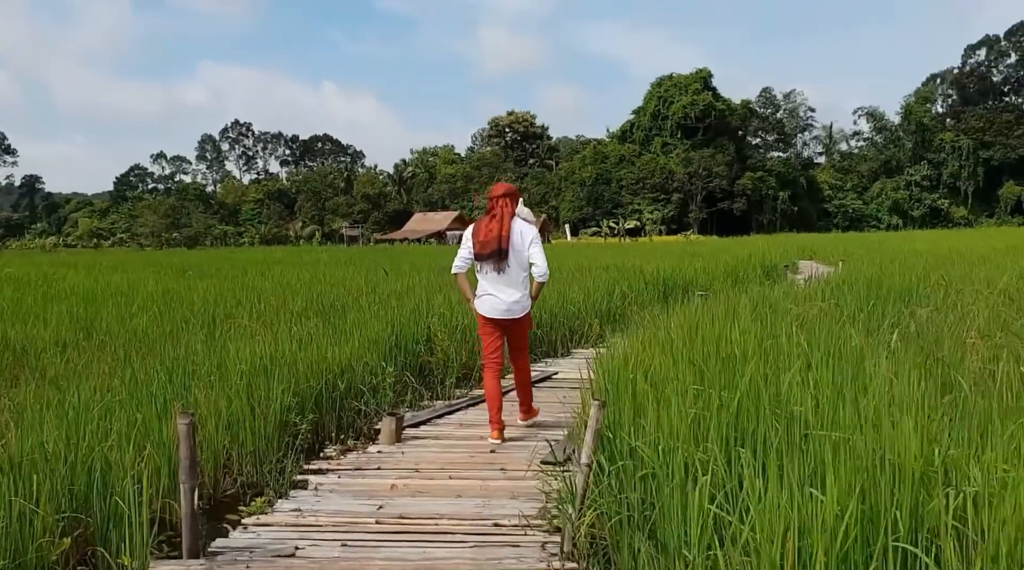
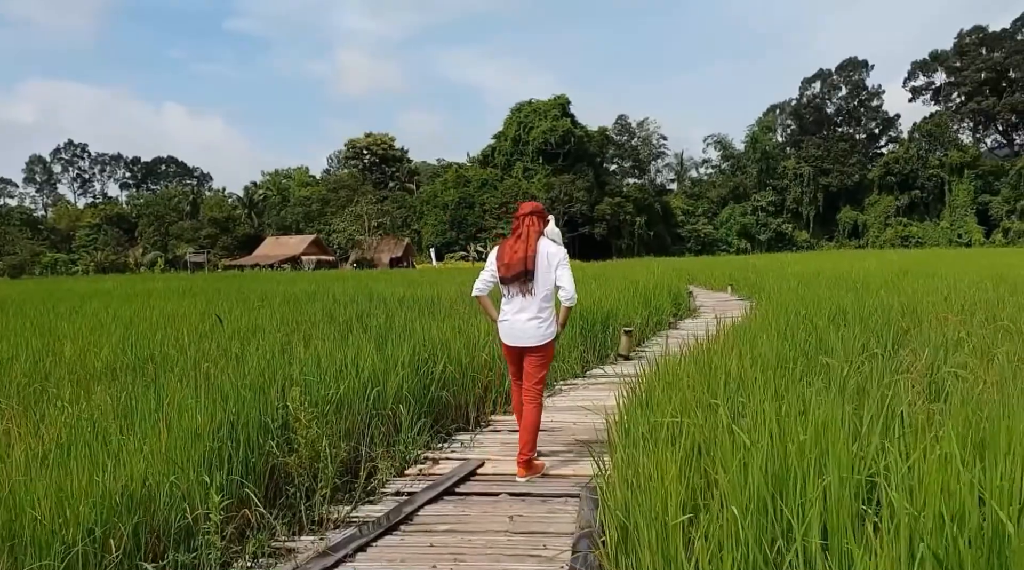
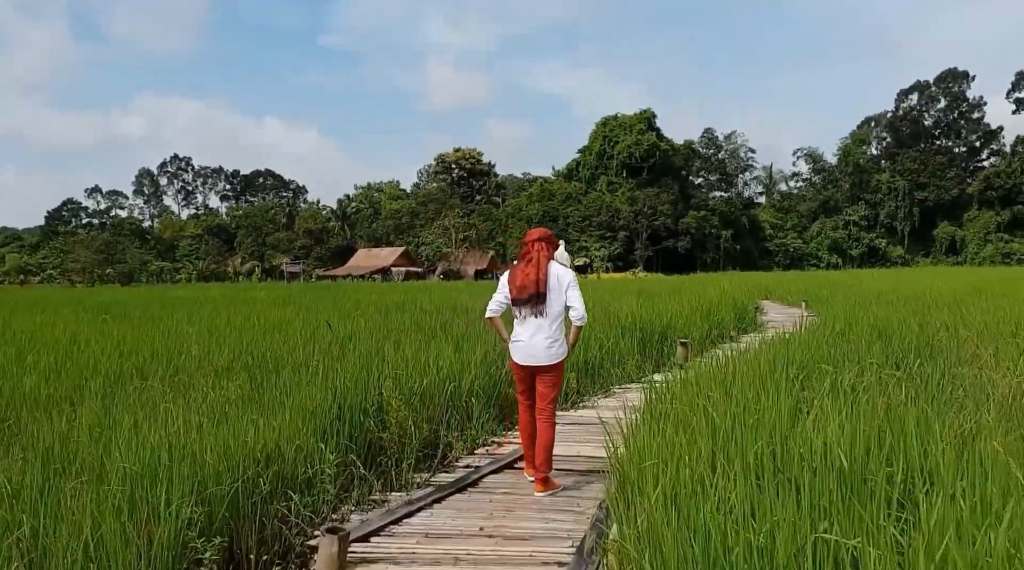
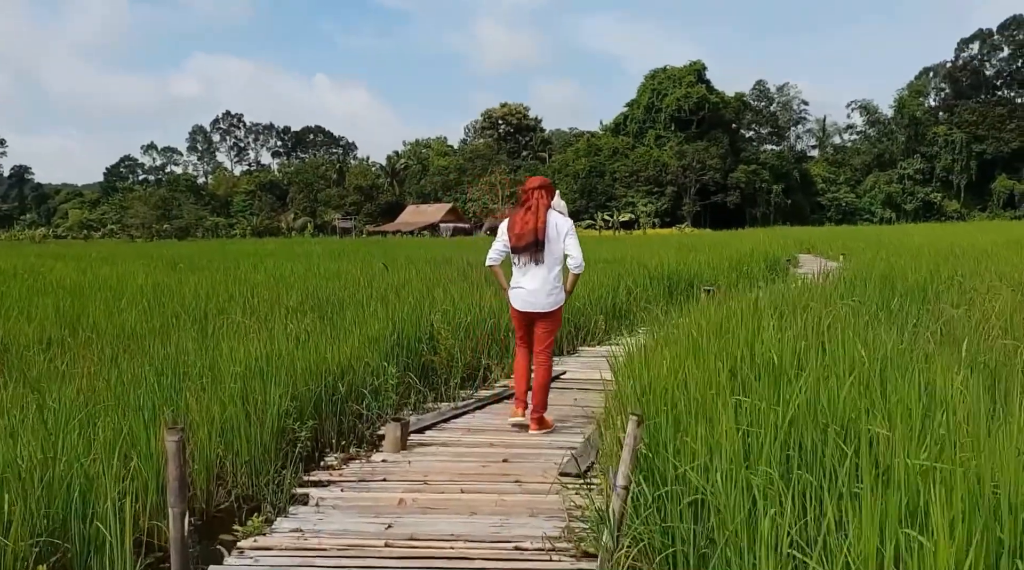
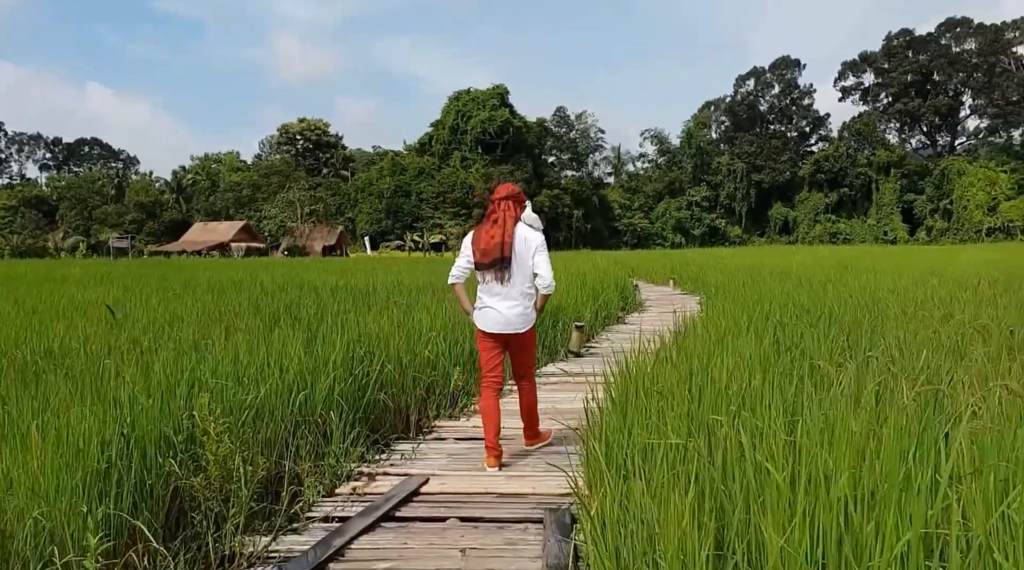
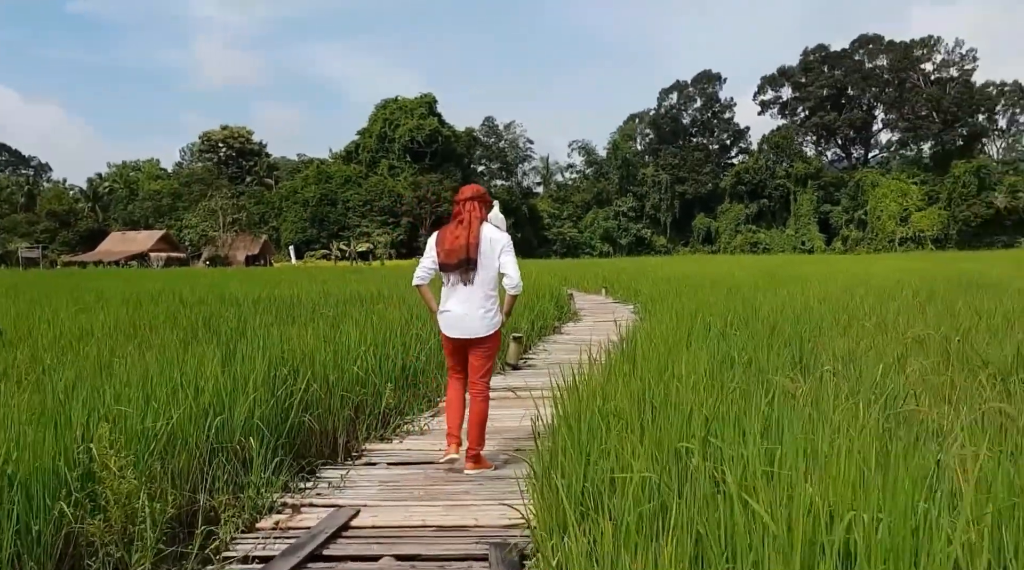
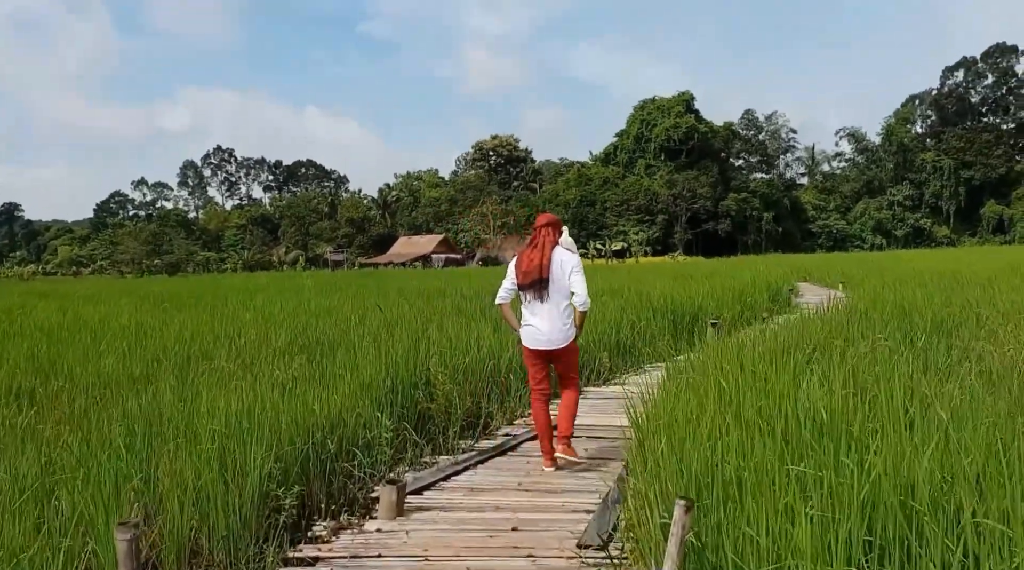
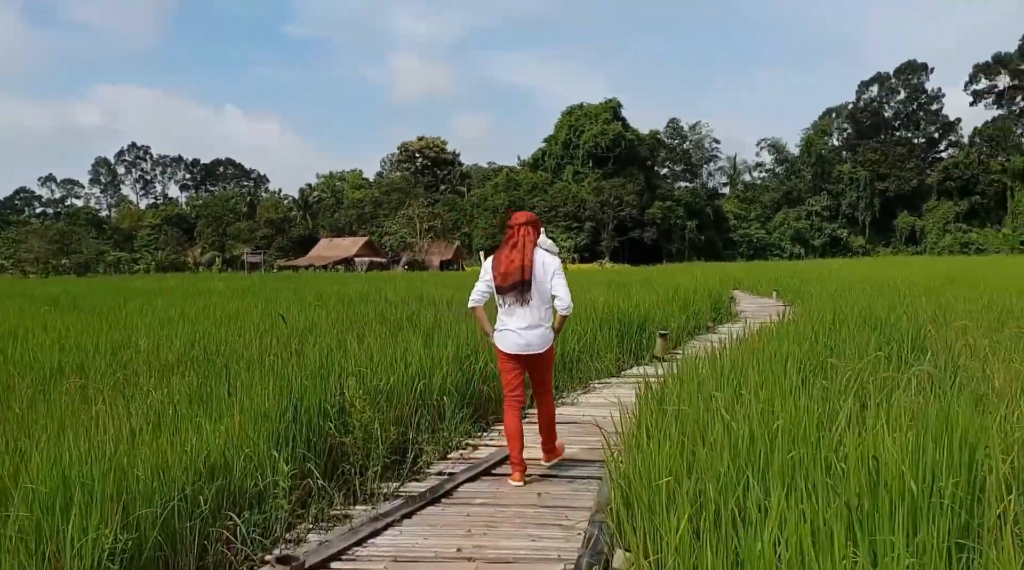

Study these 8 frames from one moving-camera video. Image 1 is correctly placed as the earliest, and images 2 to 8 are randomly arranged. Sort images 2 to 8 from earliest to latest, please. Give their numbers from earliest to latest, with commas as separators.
4, 7, 3, 8, 2, 5, 6
